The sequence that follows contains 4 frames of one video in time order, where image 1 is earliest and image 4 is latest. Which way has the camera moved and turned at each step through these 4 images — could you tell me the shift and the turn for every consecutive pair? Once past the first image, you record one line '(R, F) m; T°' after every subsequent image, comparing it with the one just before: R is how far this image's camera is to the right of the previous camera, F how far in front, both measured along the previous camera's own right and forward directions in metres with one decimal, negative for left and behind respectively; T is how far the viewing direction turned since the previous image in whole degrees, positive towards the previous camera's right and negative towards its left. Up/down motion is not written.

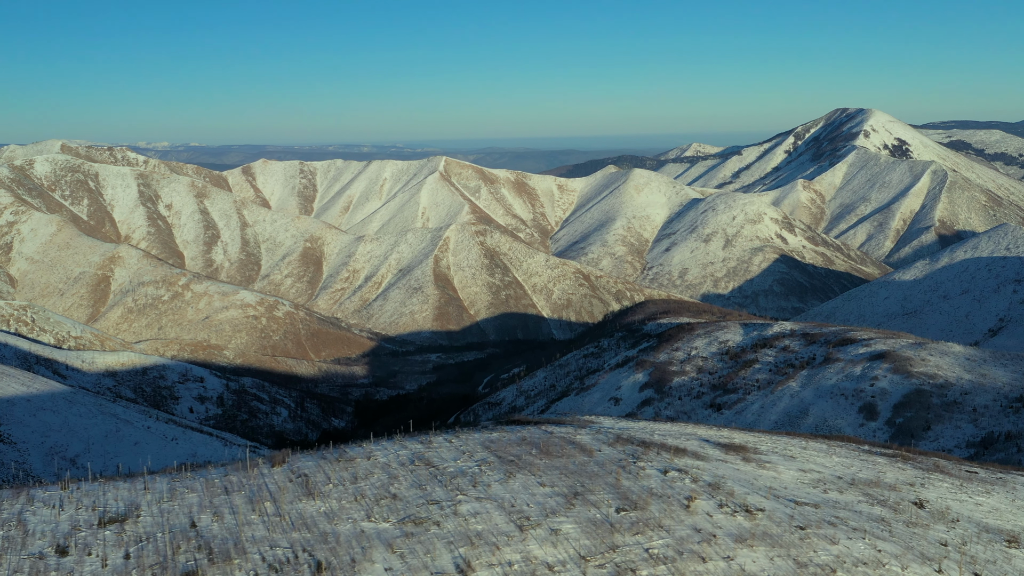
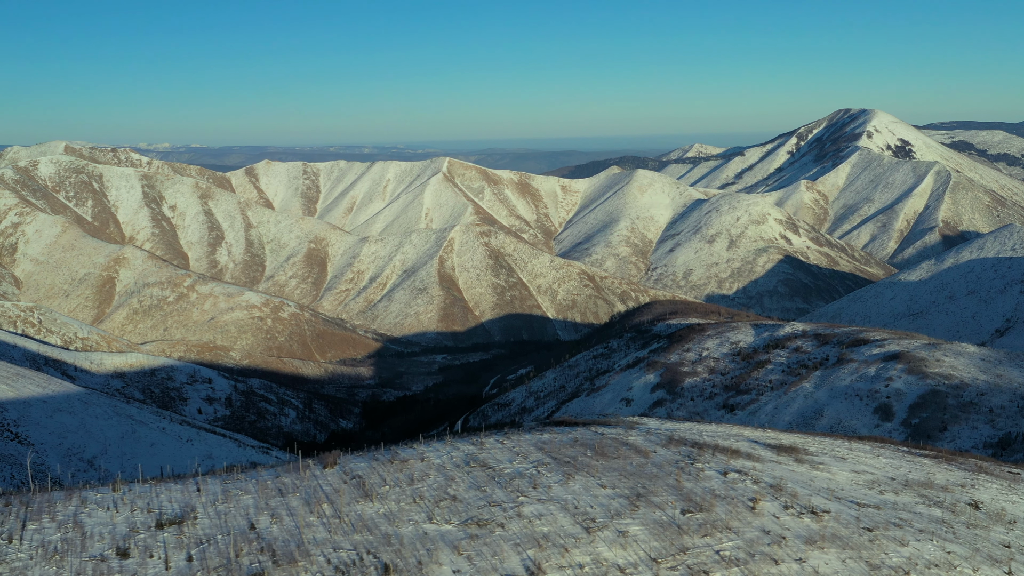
(-0.6, 0.0) m; 0°
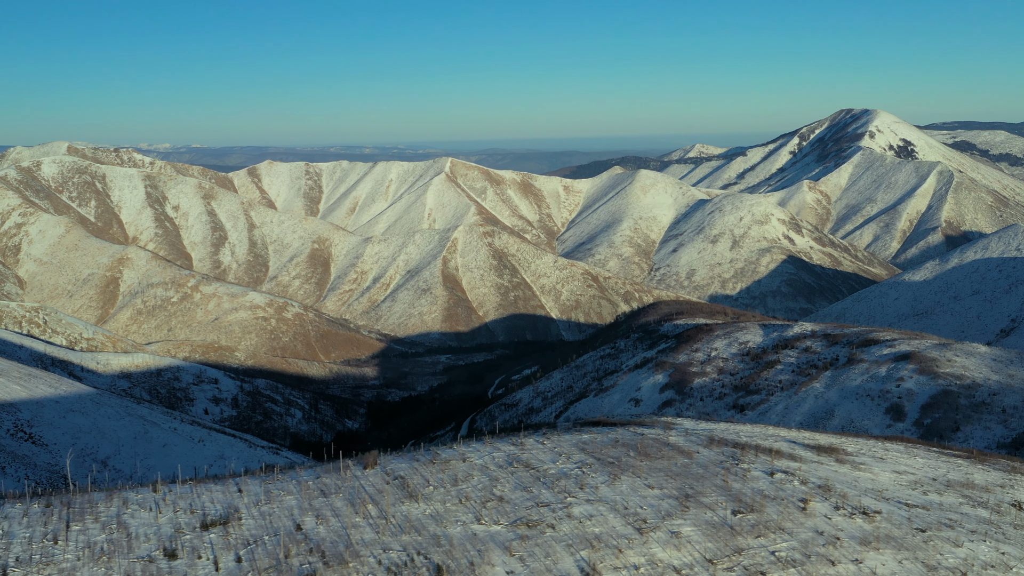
(-0.5, 0.0) m; 0°
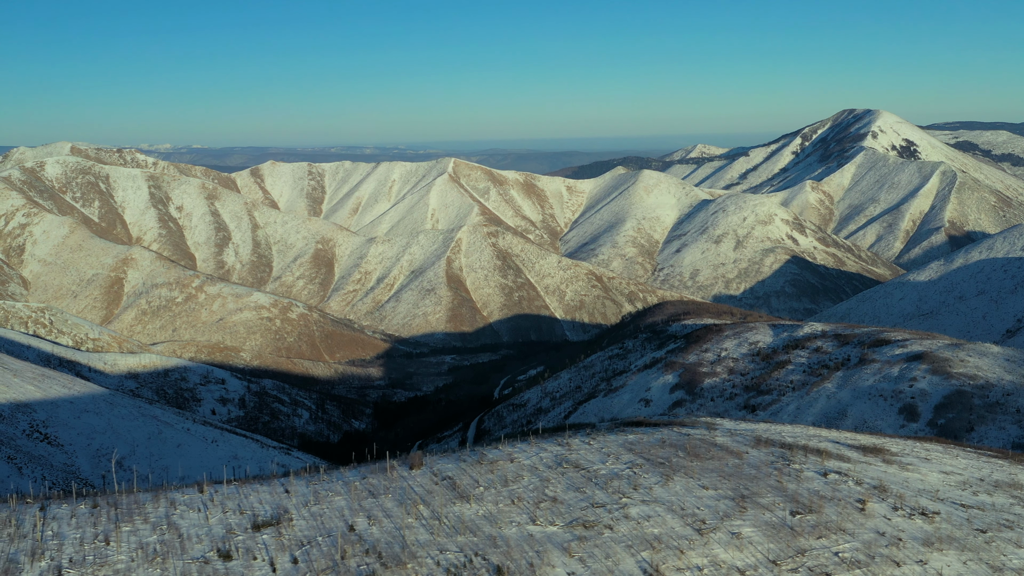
(-0.5, 0.0) m; 0°
